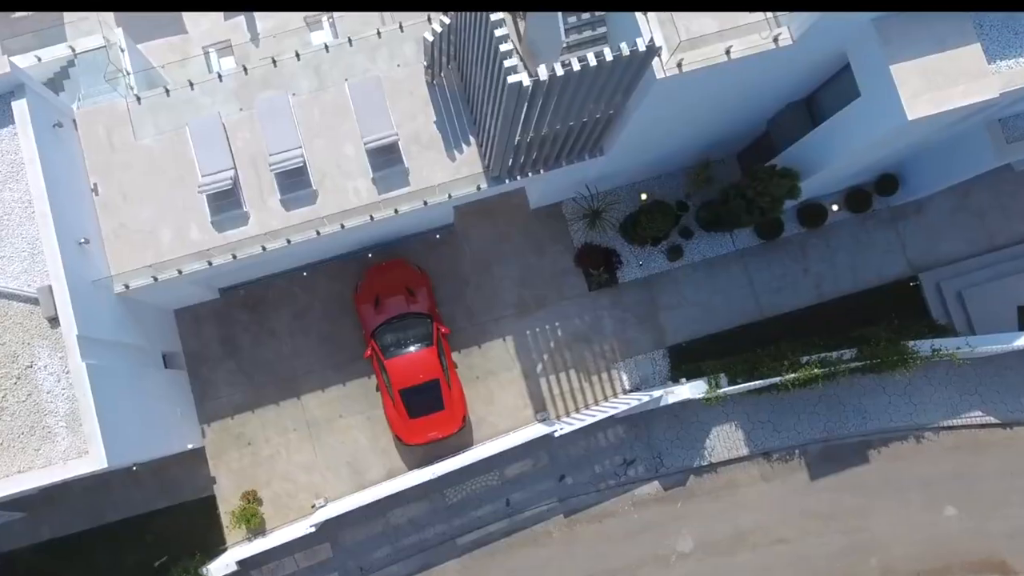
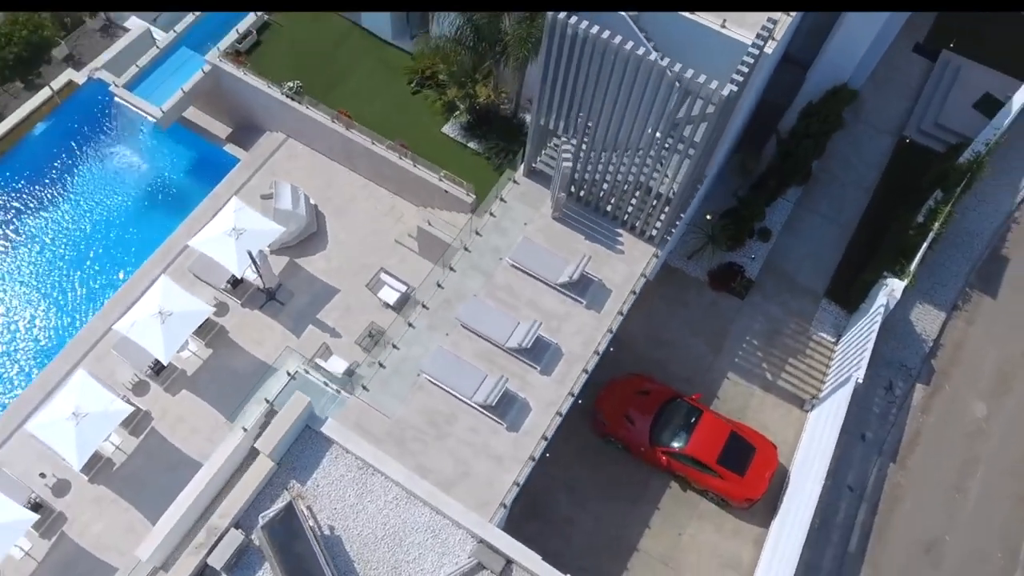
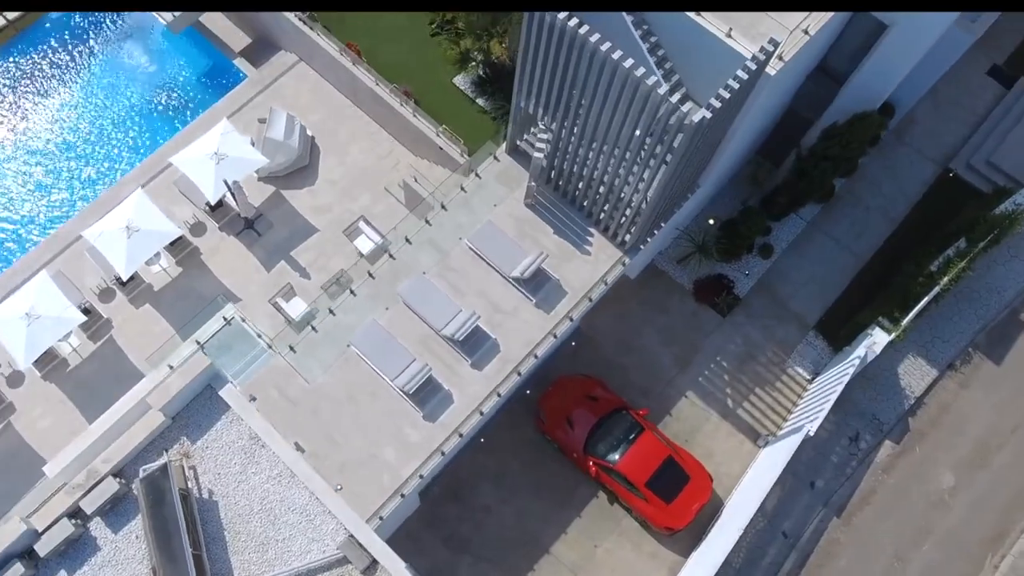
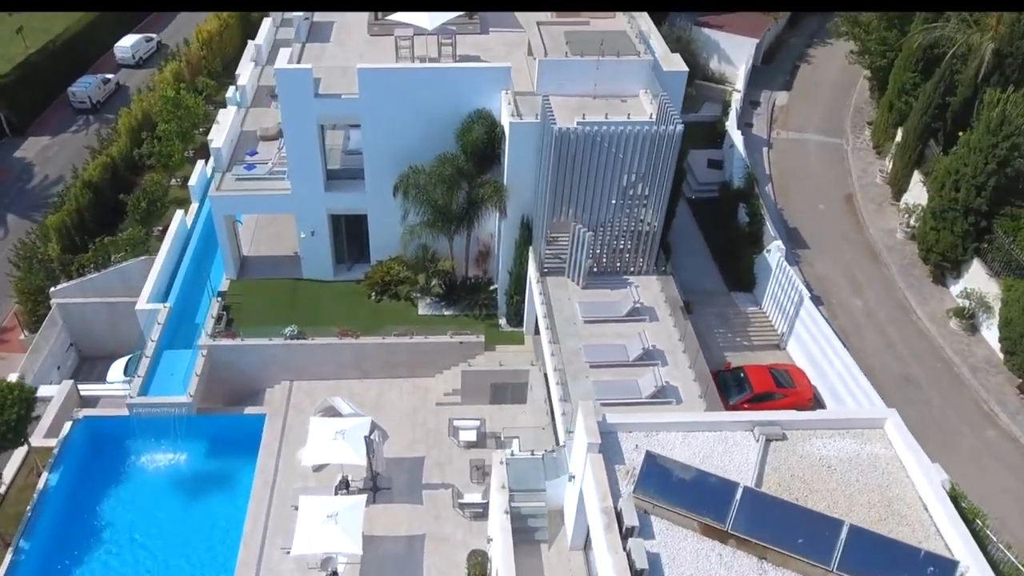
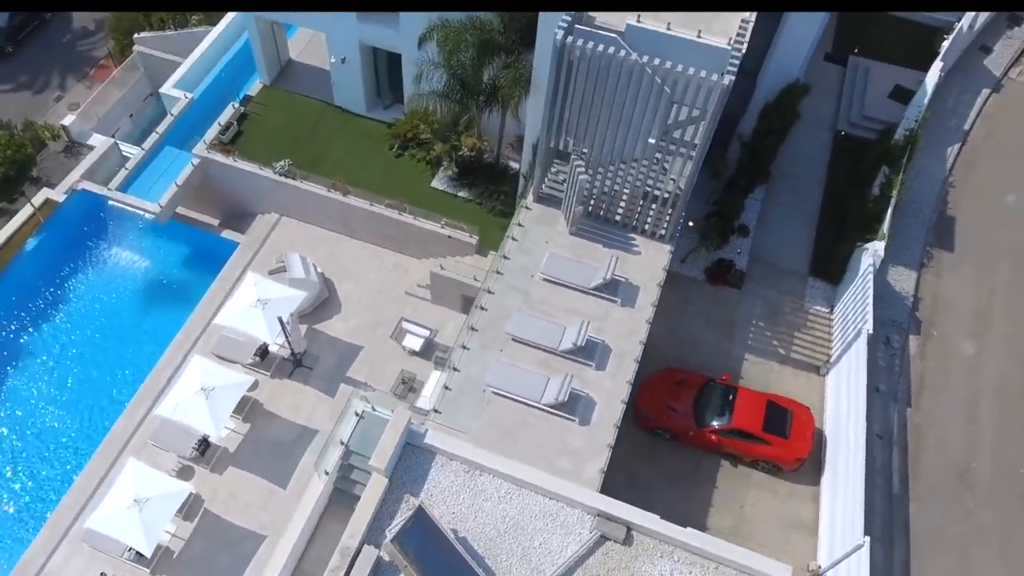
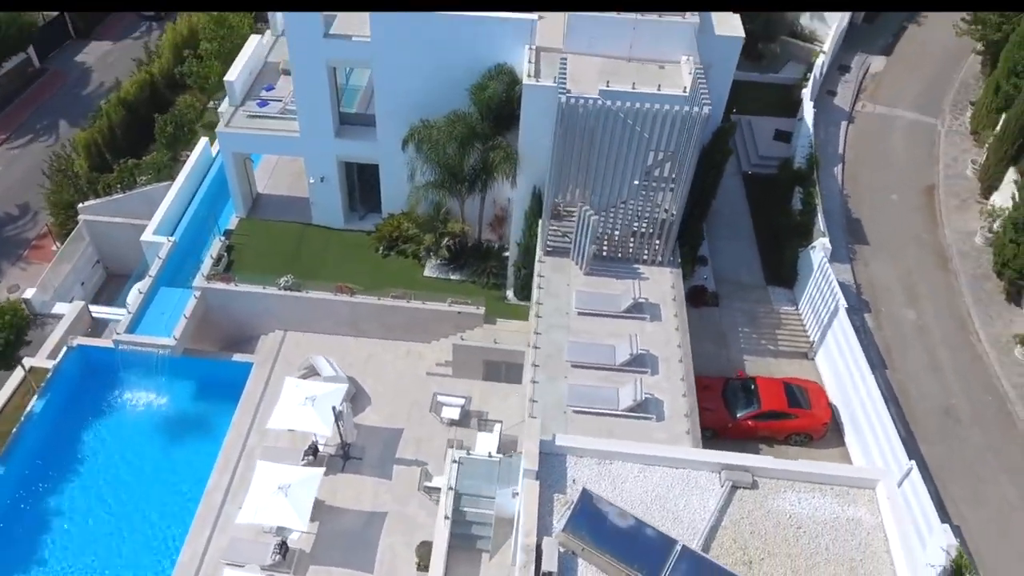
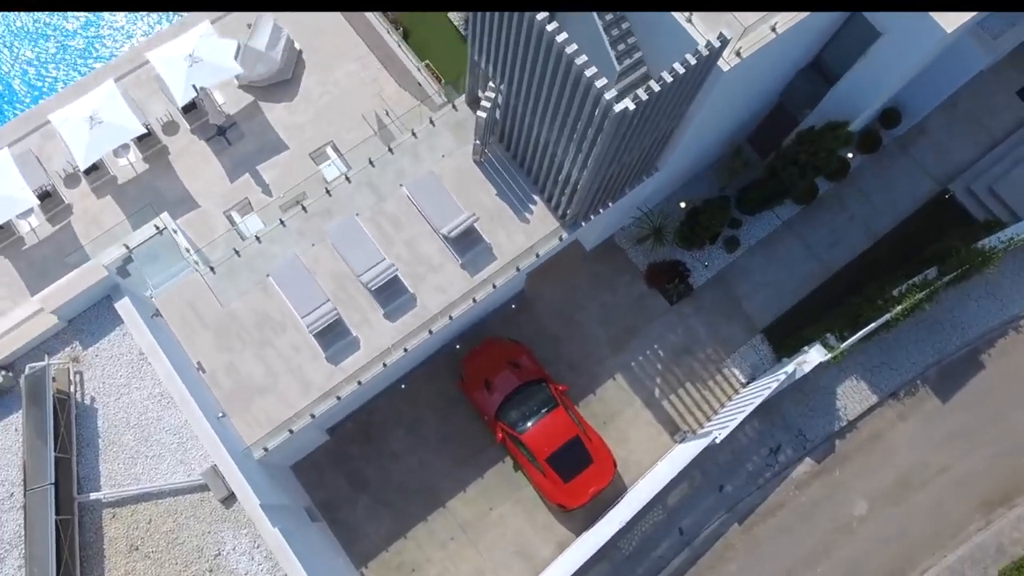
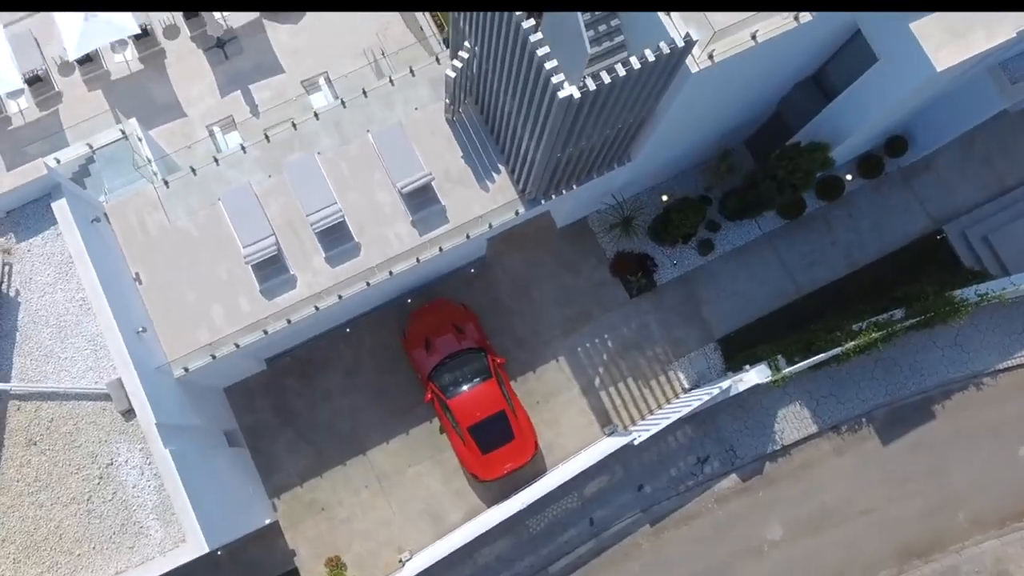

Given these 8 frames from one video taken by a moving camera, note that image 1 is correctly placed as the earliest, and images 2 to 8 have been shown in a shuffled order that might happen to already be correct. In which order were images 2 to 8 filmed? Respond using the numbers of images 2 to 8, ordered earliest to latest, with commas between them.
8, 7, 3, 2, 5, 6, 4
